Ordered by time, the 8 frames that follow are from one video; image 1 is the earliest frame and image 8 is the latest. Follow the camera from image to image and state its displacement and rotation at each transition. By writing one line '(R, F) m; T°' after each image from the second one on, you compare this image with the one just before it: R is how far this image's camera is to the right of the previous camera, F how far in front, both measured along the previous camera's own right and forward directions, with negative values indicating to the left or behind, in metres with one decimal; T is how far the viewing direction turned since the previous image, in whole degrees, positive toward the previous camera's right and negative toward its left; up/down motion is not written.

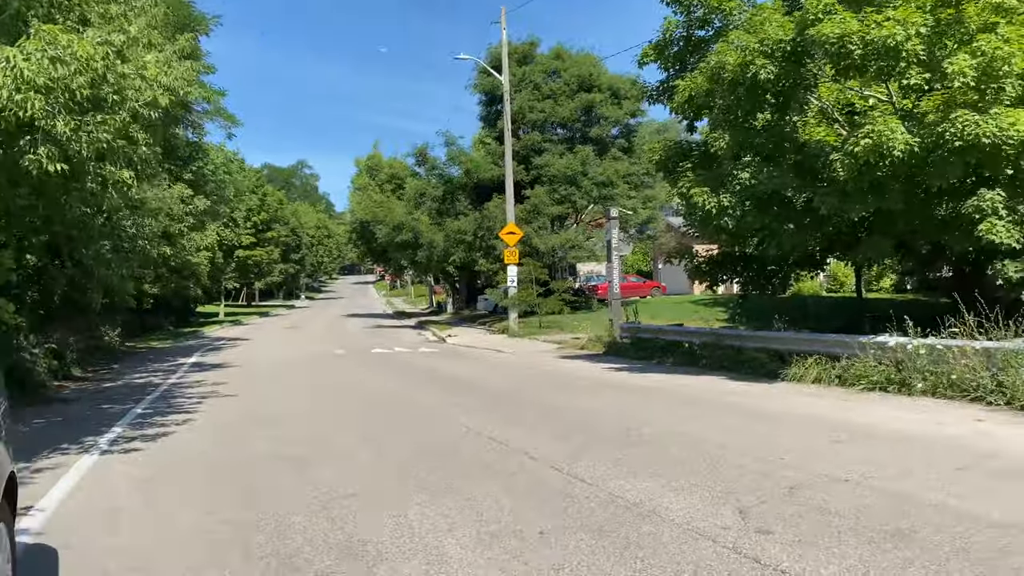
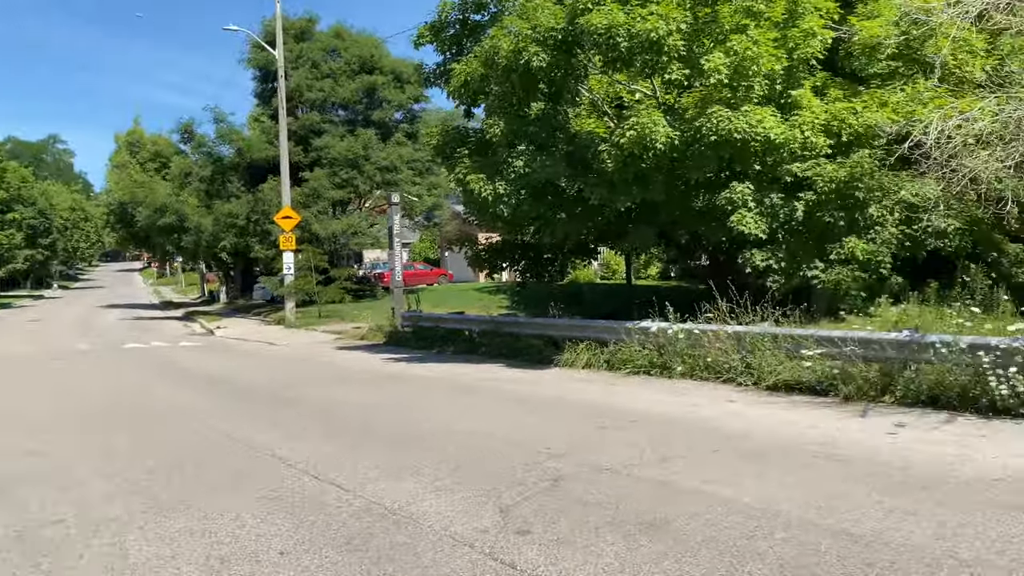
(+0.3, +0.4) m; +14°
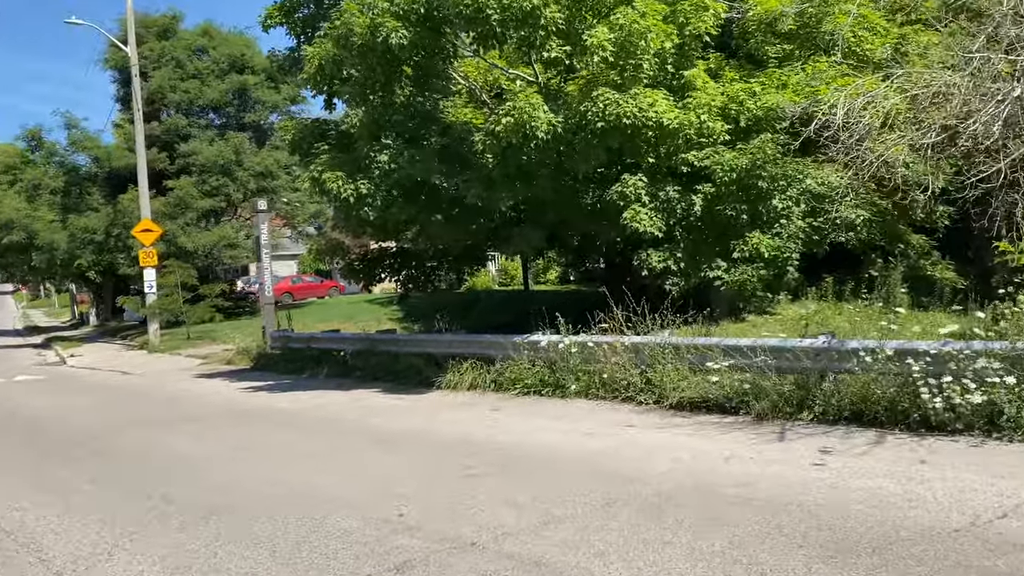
(+0.5, +1.5) m; +6°
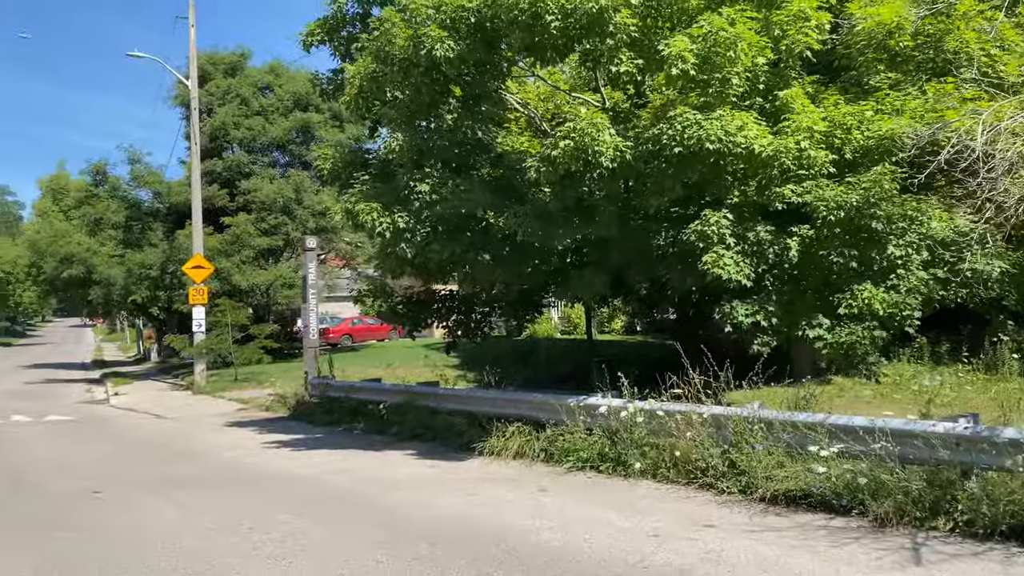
(+0.1, +1.6) m; -5°
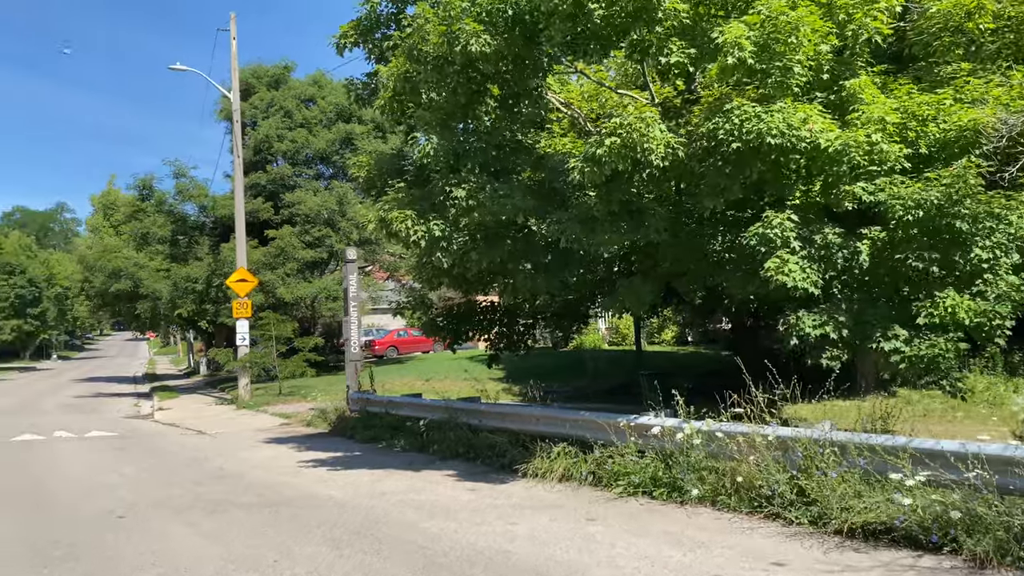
(0.0, +0.6) m; -3°
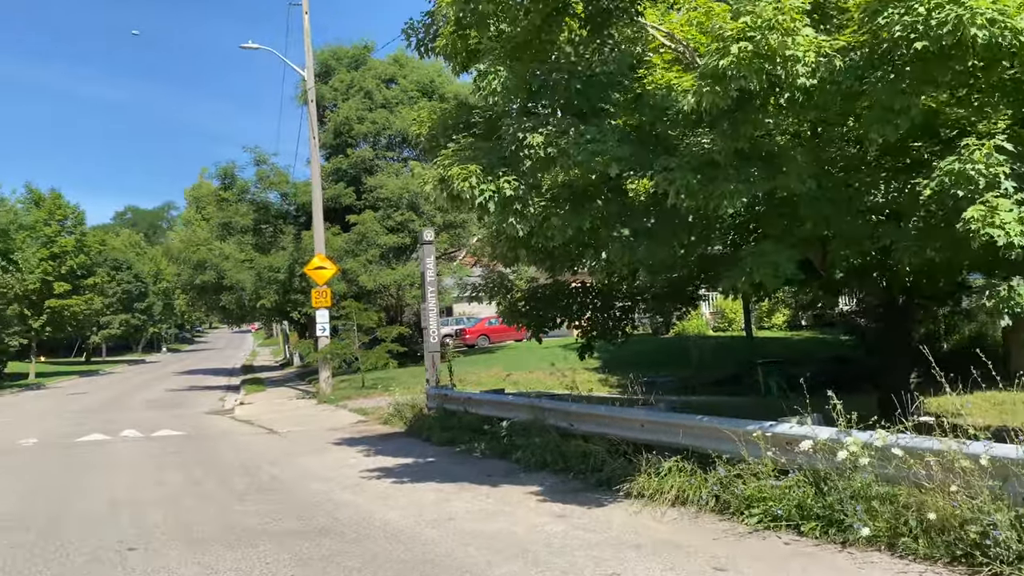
(0.0, +1.9) m; -6°
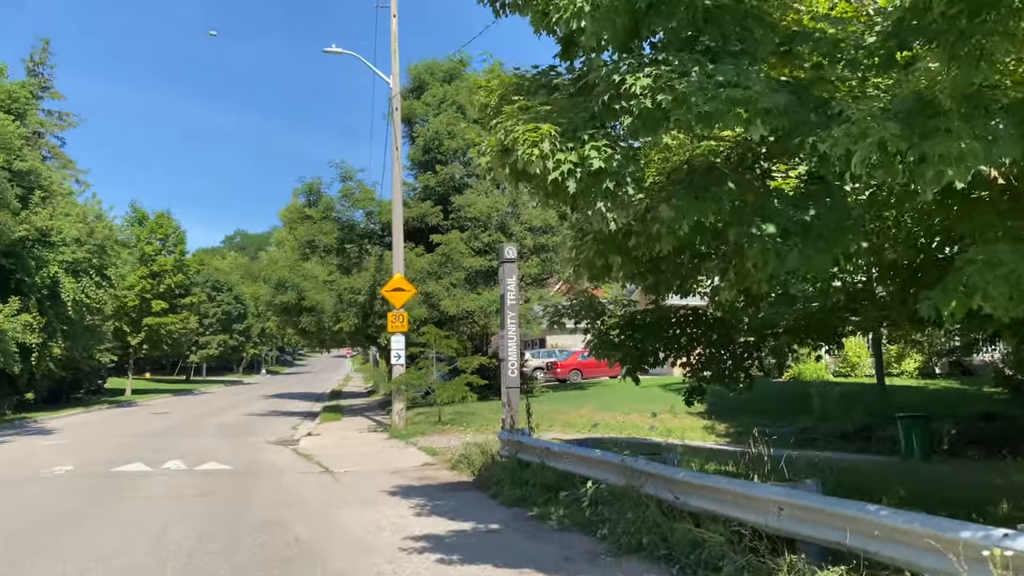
(+0.1, +2.3) m; -7°
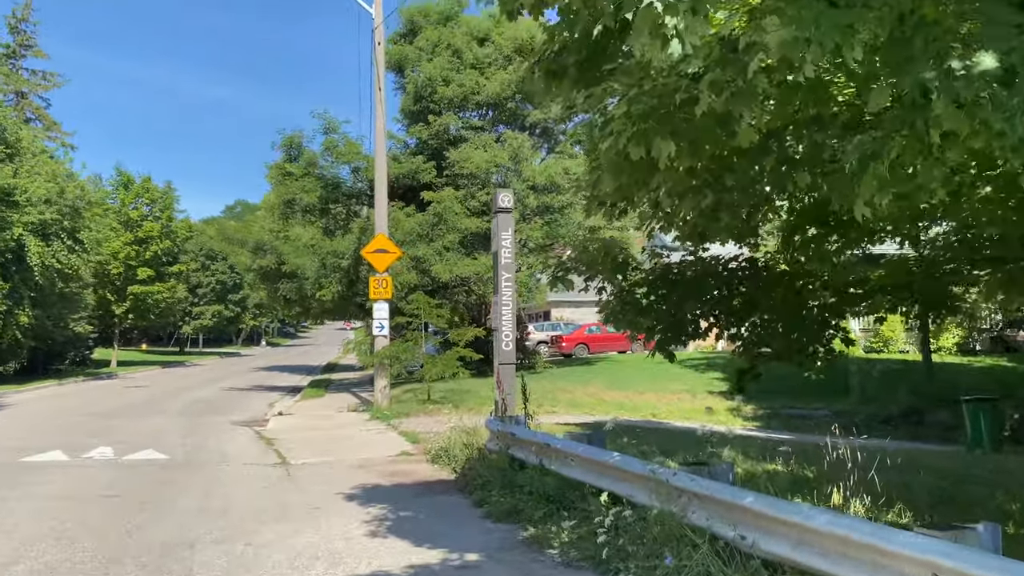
(+0.1, +2.5) m; 0°
